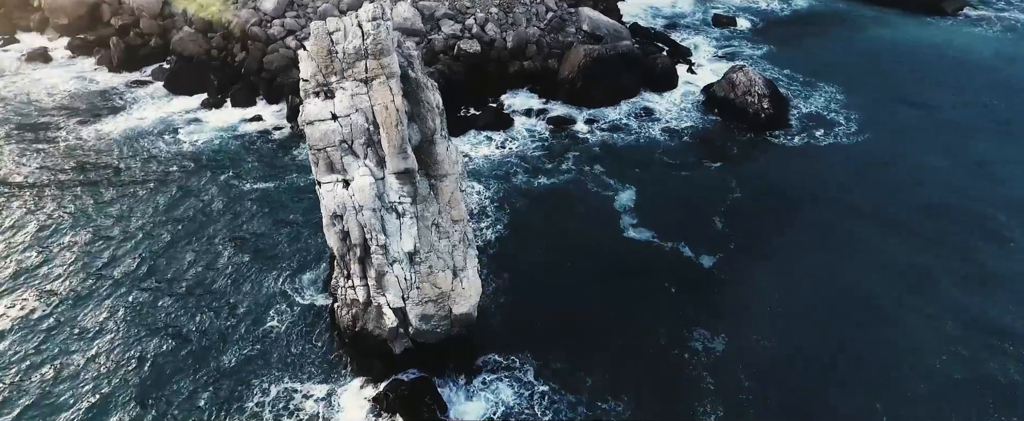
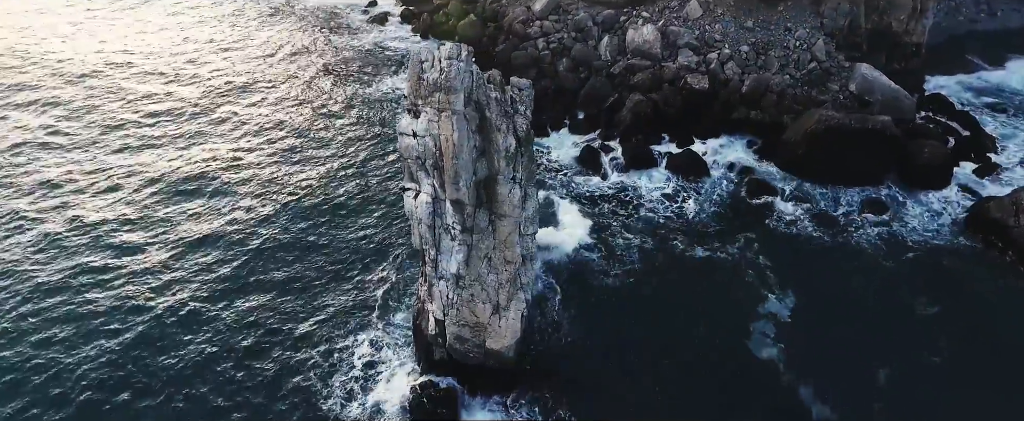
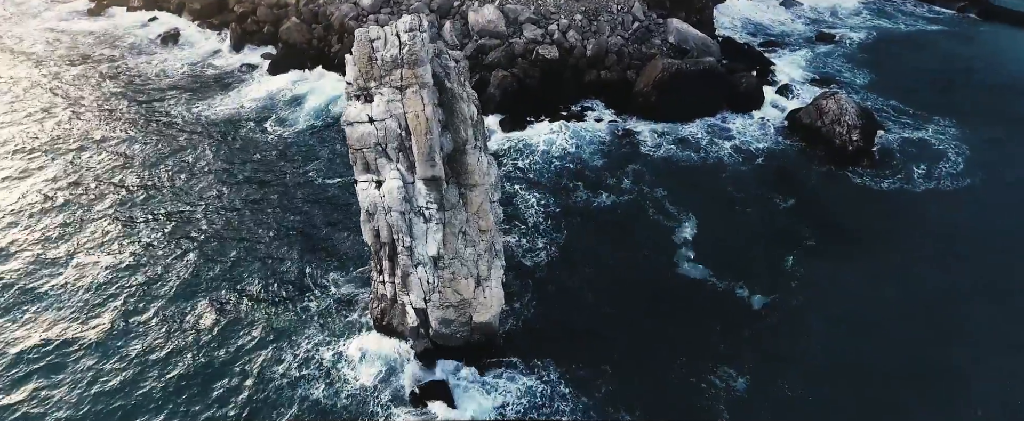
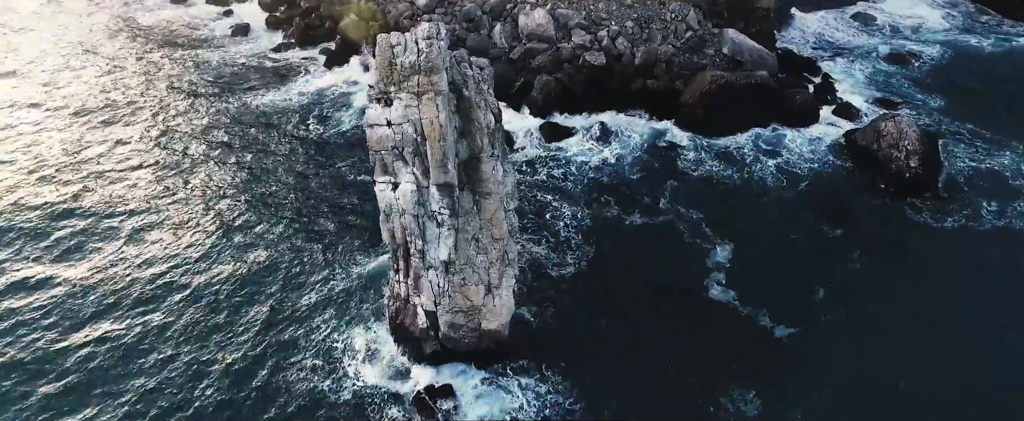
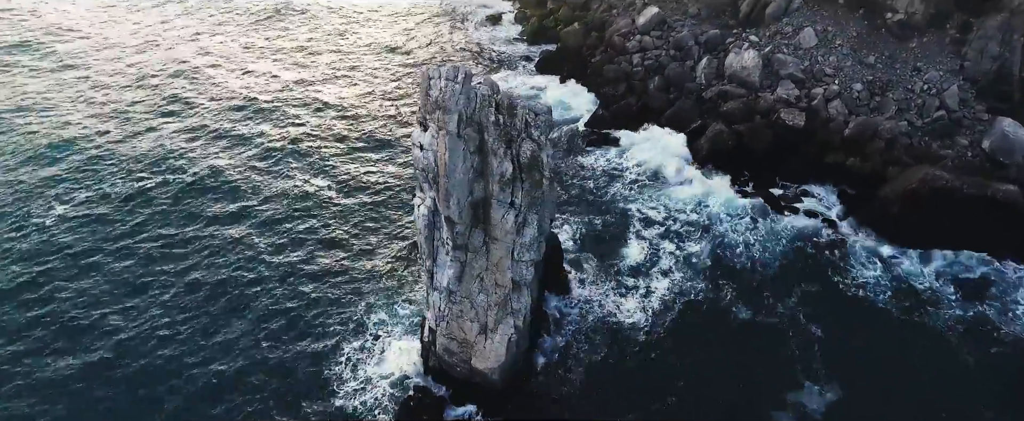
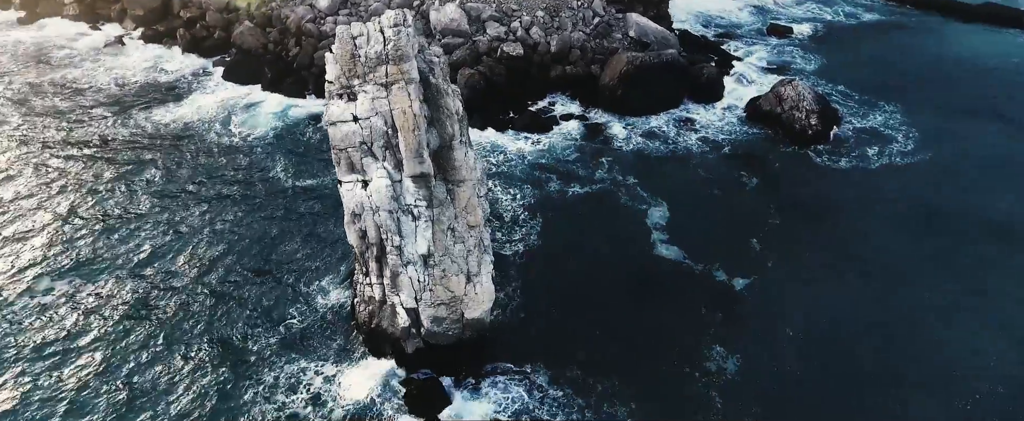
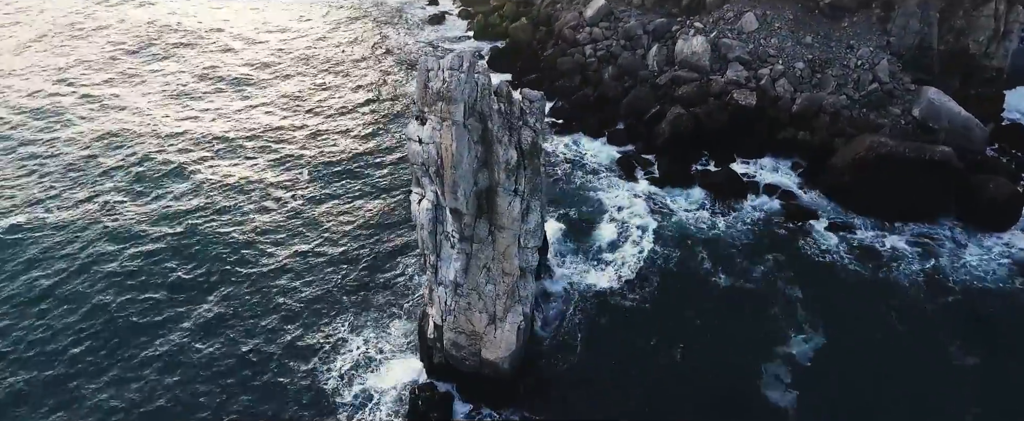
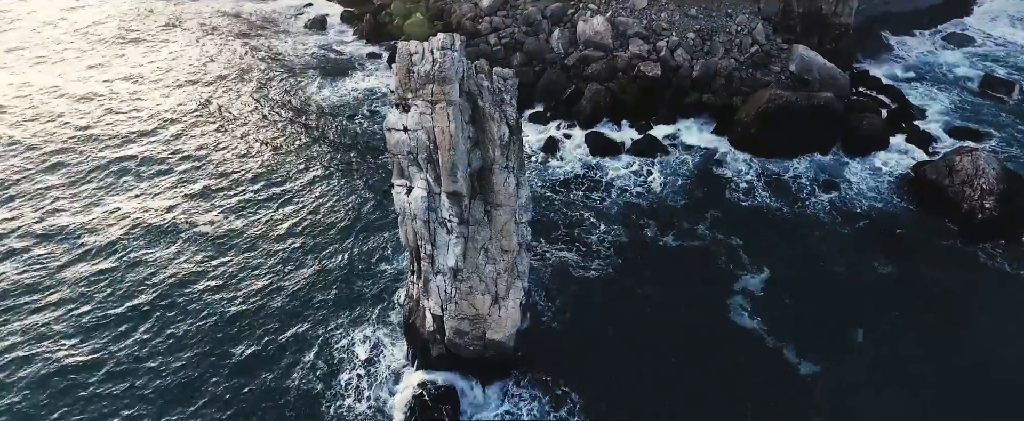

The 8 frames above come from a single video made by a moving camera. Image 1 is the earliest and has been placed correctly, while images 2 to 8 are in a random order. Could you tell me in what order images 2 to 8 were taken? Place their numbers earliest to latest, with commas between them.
6, 3, 4, 8, 2, 7, 5
